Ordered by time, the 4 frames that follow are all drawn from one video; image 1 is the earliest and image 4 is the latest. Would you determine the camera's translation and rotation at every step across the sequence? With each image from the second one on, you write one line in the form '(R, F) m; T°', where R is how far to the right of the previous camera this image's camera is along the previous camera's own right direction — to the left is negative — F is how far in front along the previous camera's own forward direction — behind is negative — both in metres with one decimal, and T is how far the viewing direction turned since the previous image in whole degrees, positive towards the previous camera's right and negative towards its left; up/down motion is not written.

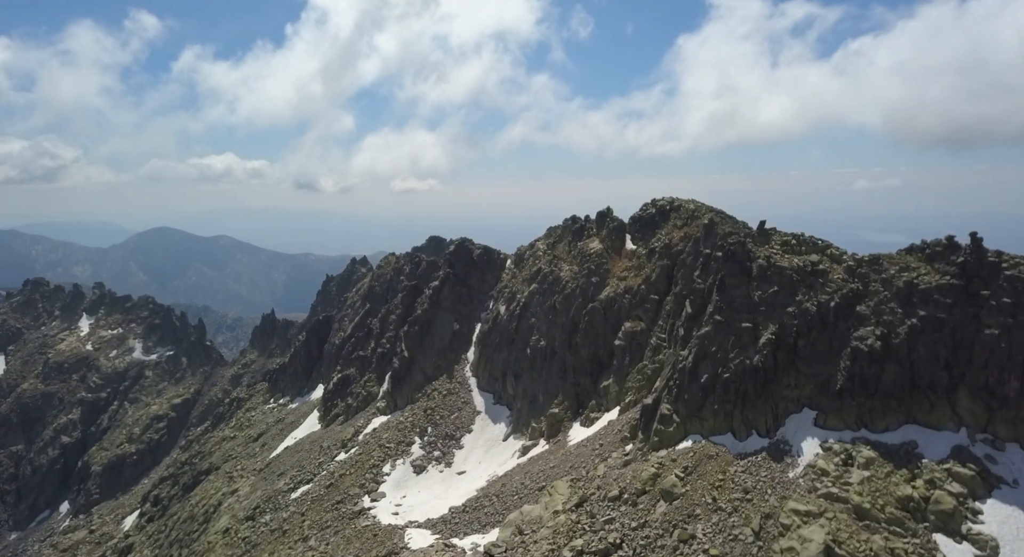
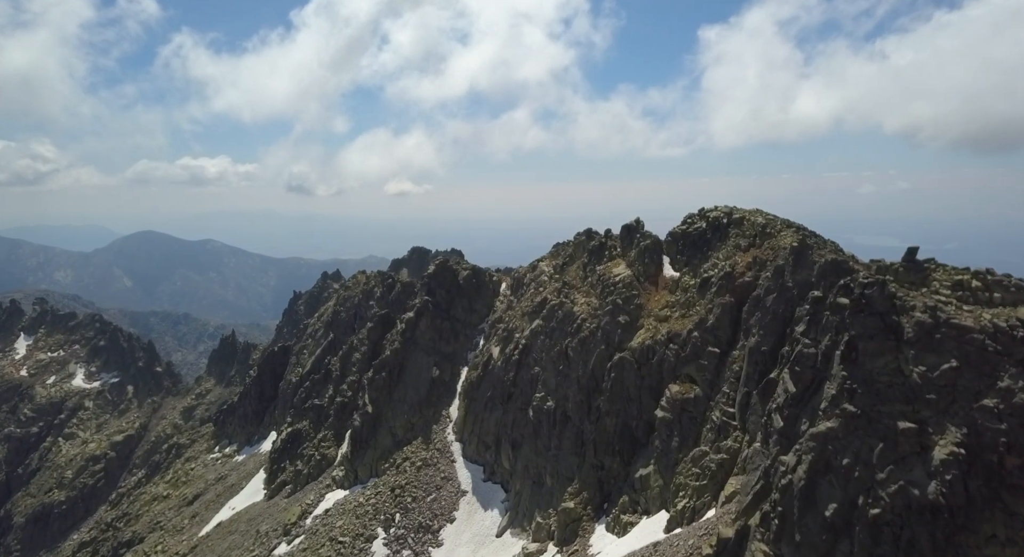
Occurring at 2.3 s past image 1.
(-0.5, +28.1) m; +1°
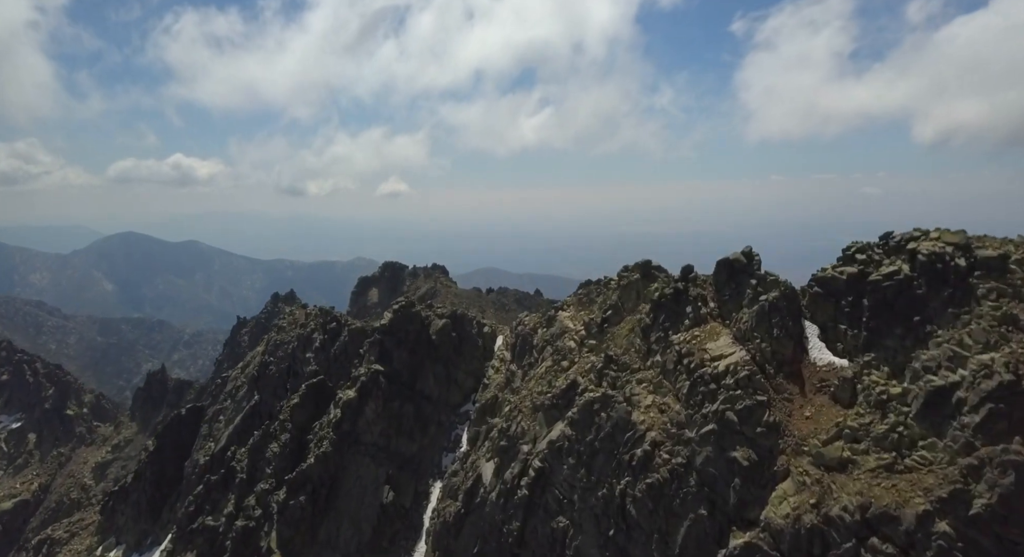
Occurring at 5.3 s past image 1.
(-0.9, +37.8) m; +1°
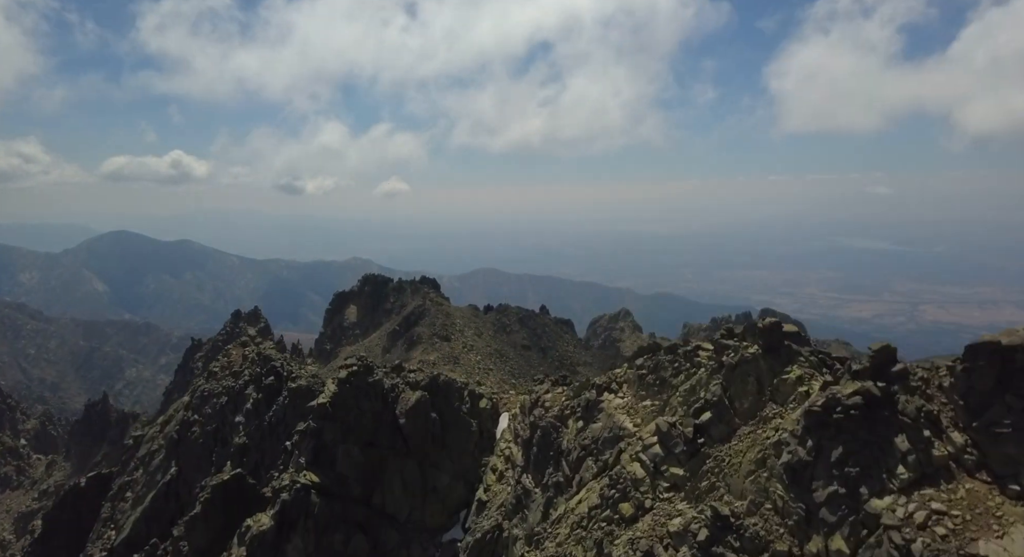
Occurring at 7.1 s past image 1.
(-0.9, +24.4) m; 0°
